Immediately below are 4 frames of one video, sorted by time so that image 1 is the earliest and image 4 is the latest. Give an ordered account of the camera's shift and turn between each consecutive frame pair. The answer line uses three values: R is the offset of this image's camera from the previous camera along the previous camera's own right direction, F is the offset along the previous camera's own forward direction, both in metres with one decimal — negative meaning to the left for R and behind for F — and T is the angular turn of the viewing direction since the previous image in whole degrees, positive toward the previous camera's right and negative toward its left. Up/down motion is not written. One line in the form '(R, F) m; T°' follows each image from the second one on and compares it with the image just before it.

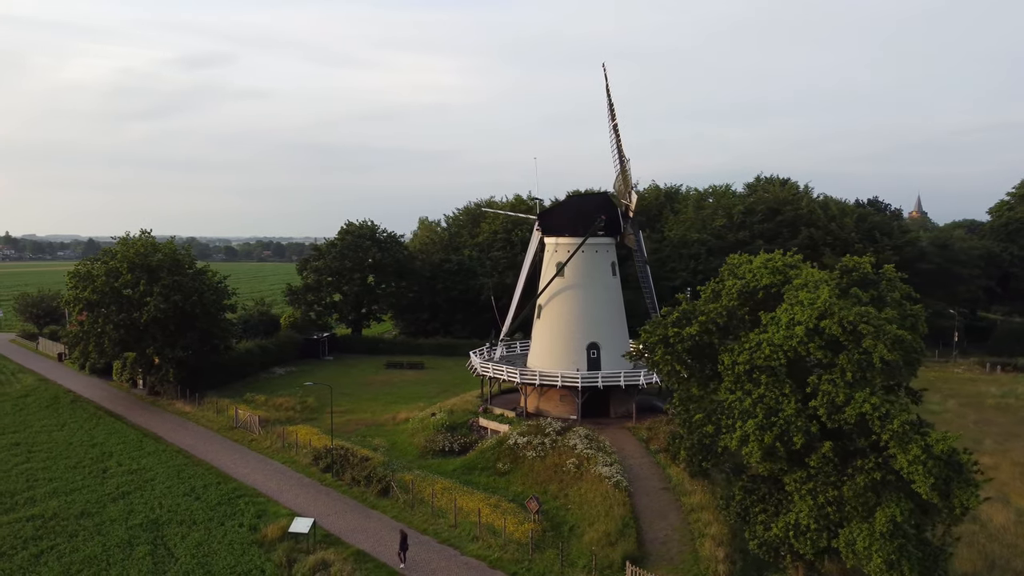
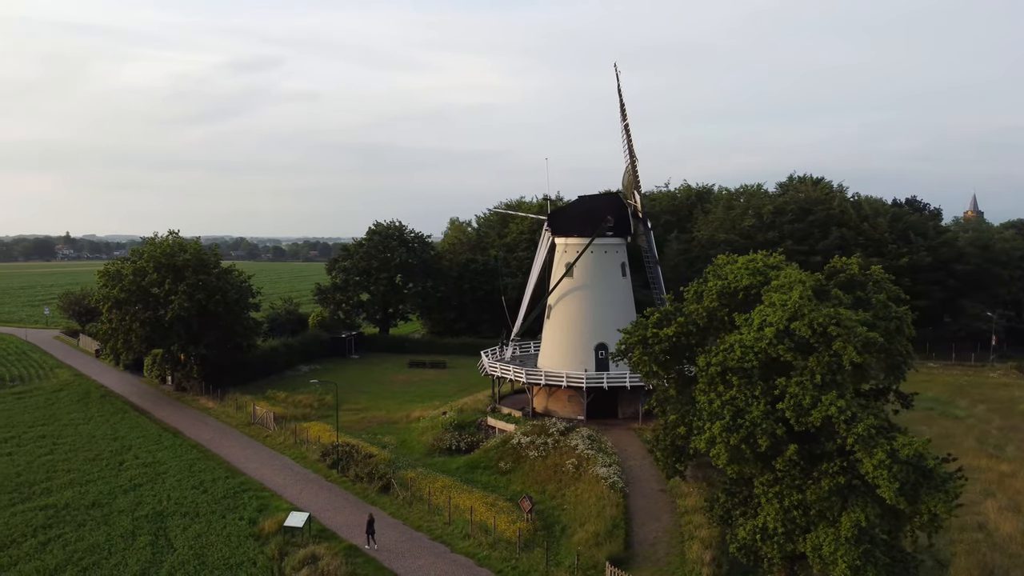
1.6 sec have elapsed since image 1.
(+1.0, -0.1) m; -3°
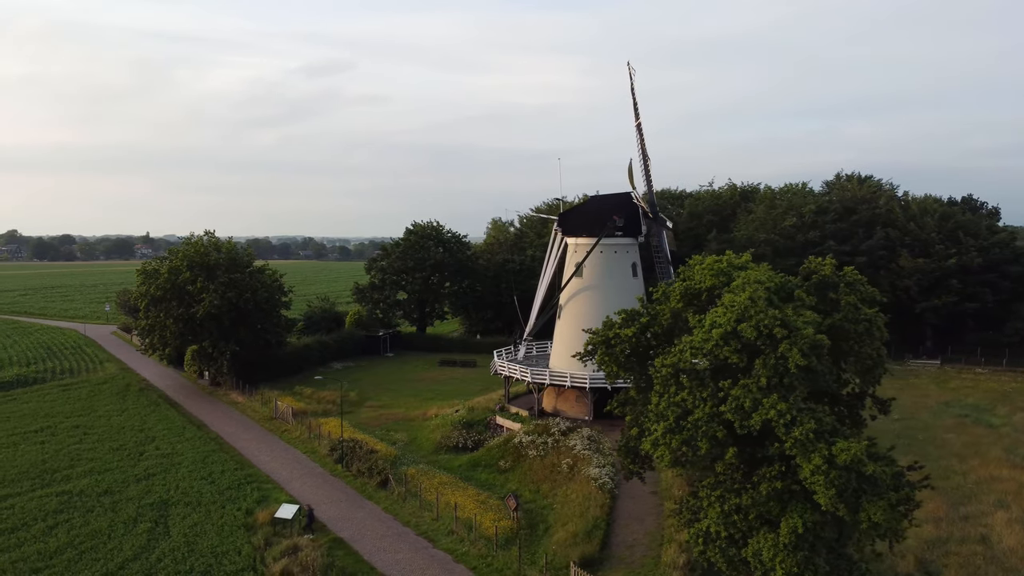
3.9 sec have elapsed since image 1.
(+1.6, -0.1) m; -4°
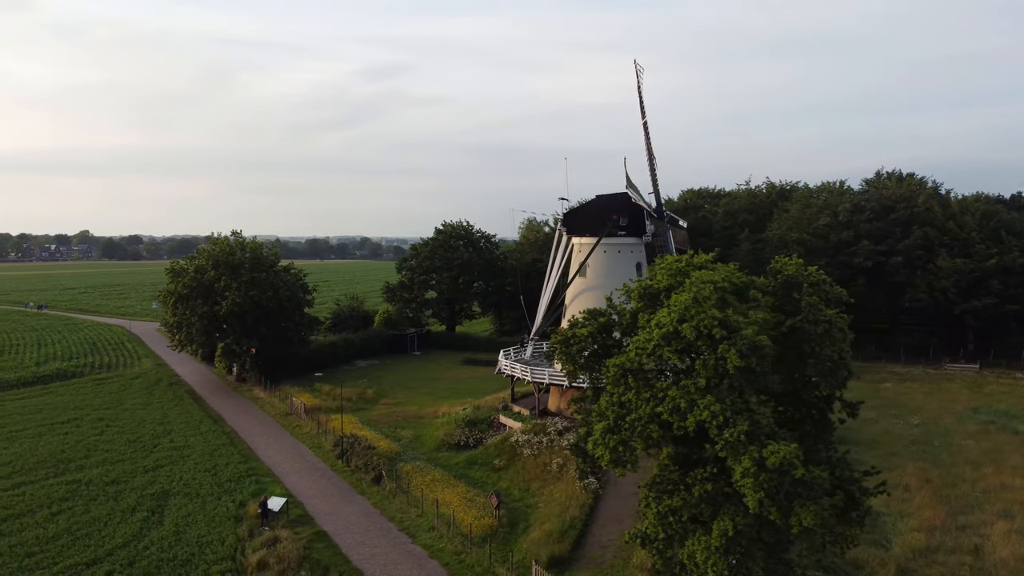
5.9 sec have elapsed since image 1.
(+1.5, -0.1) m; -3°
